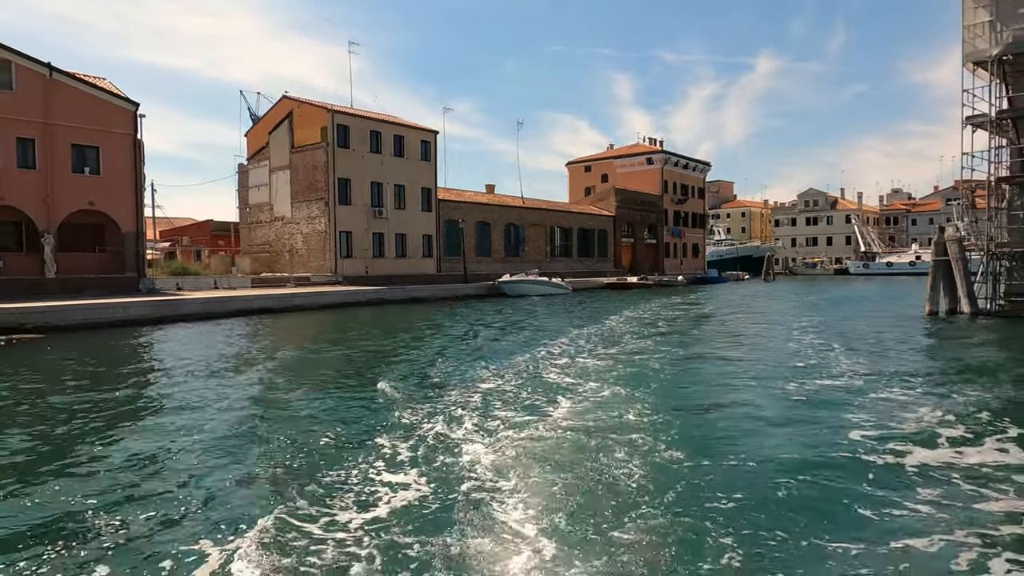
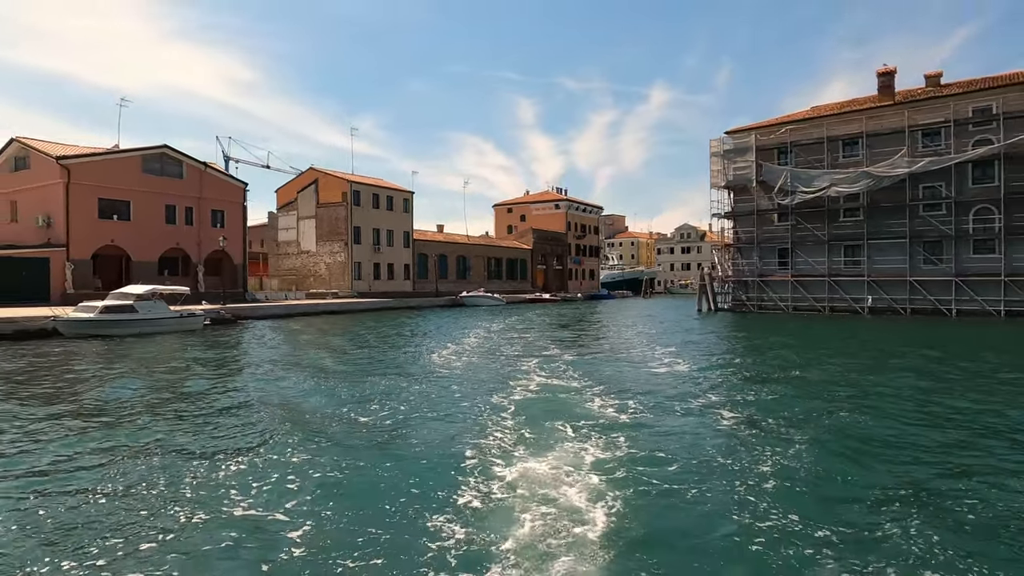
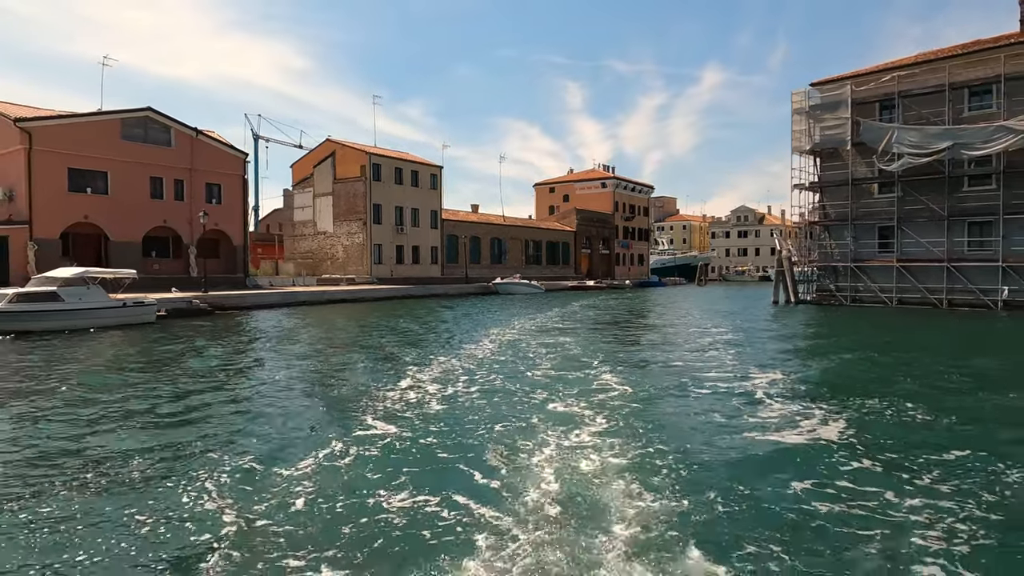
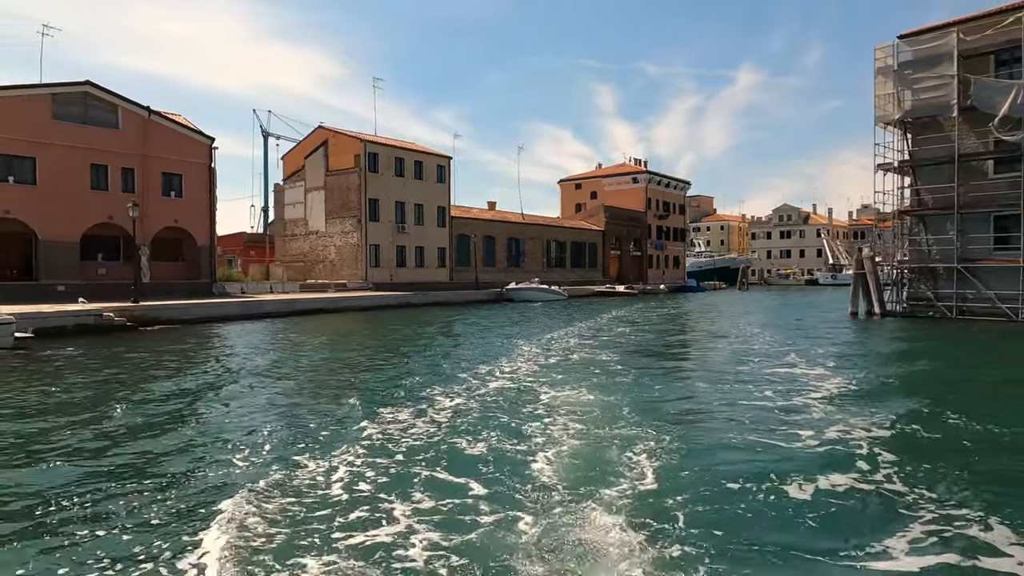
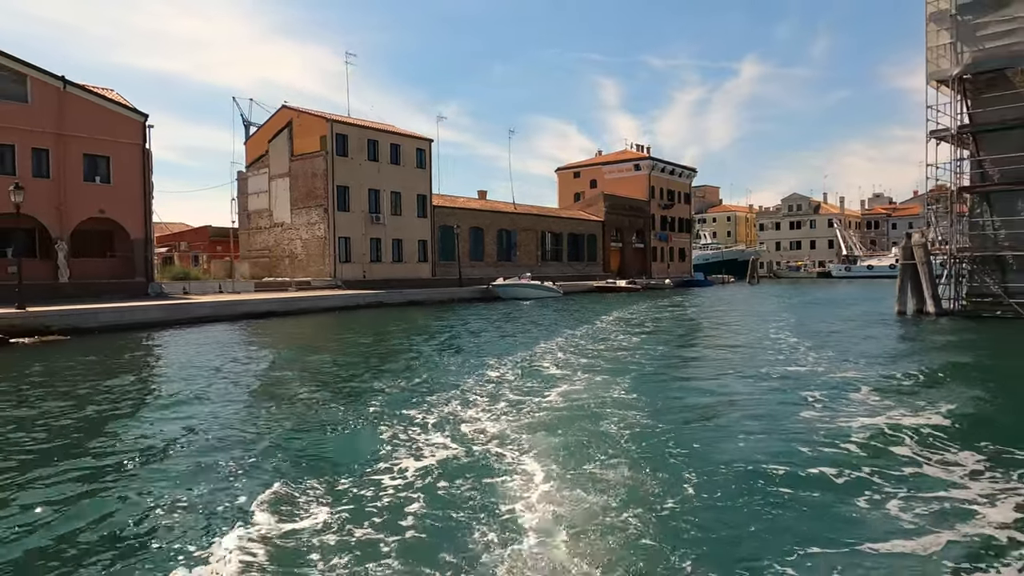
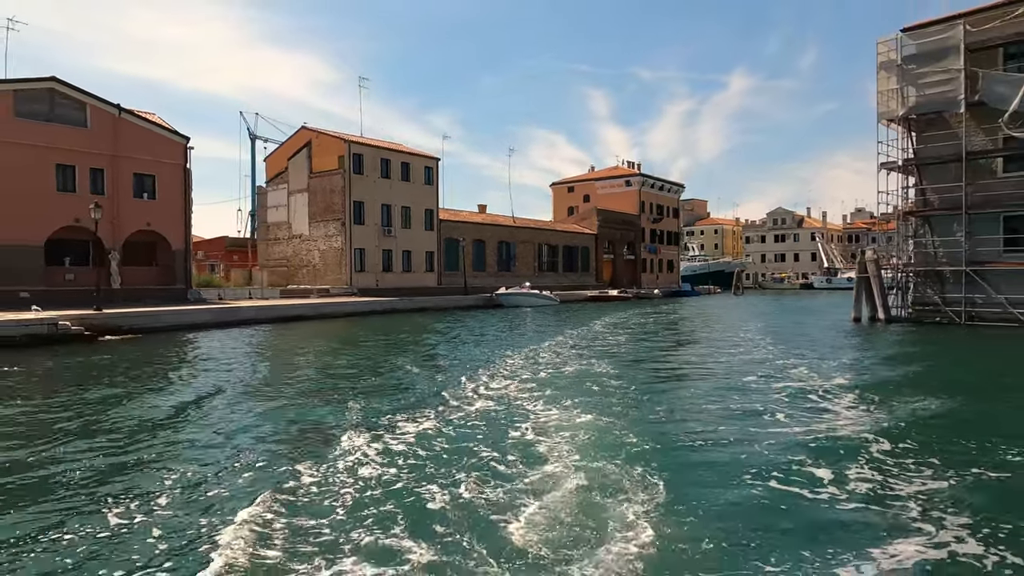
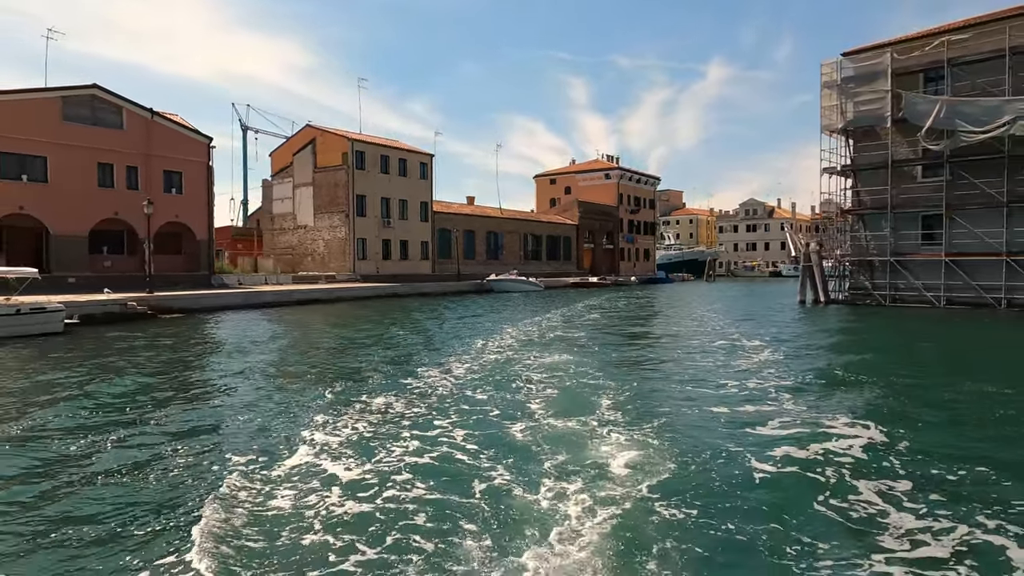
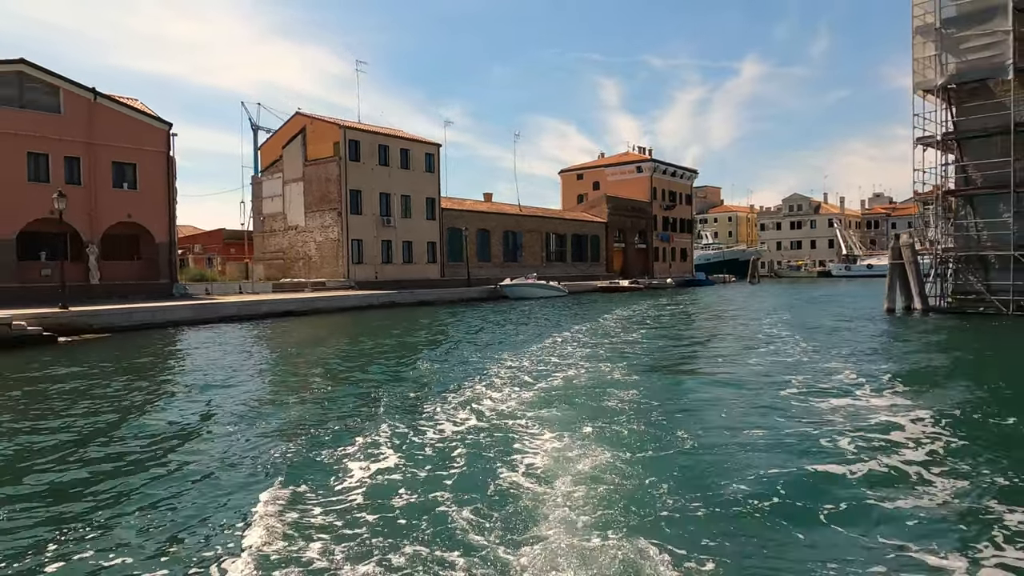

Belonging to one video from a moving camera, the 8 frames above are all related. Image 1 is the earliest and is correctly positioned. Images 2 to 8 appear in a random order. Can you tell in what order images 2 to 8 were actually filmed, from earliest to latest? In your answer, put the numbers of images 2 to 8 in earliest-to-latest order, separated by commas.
5, 8, 6, 4, 7, 3, 2
